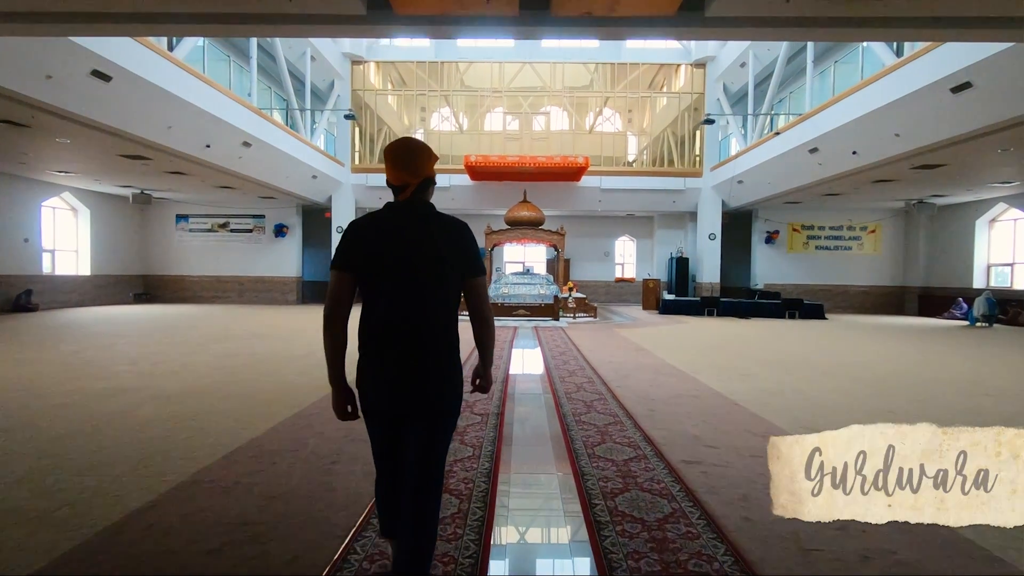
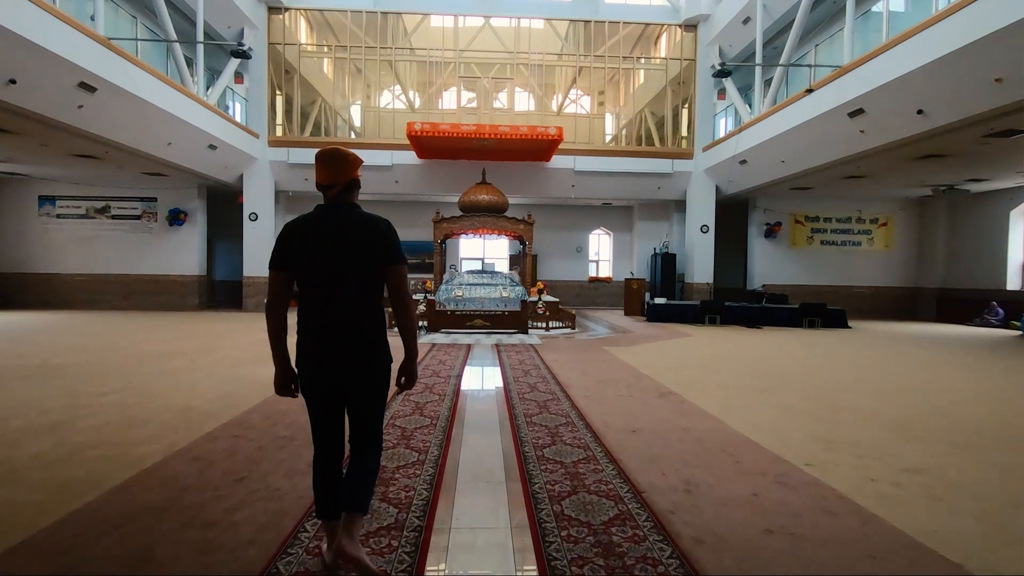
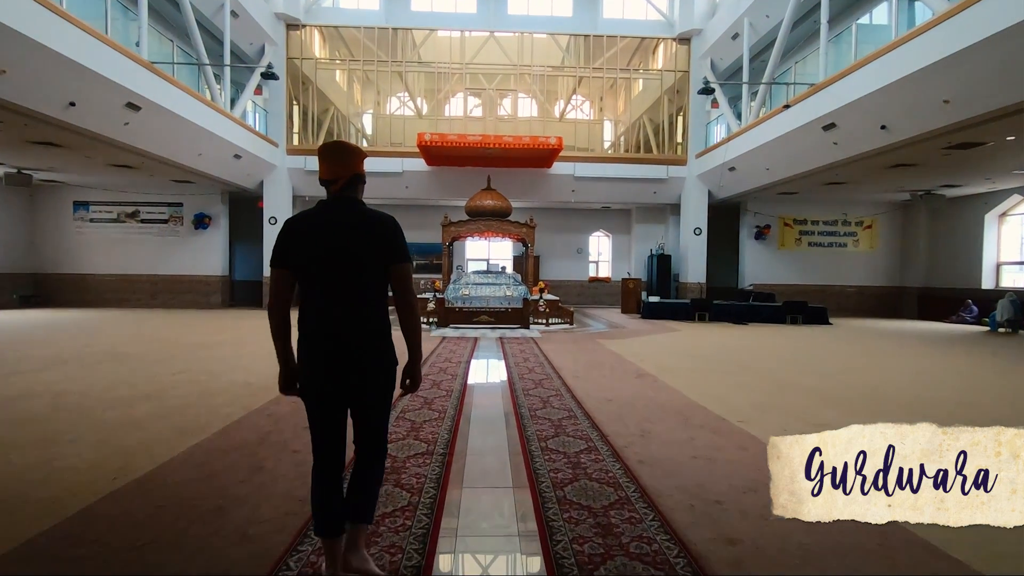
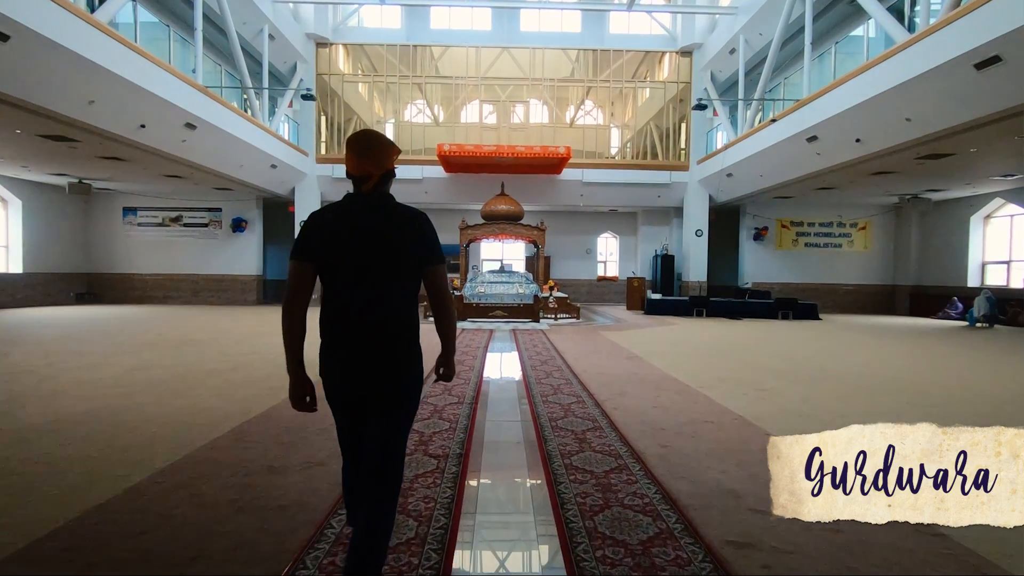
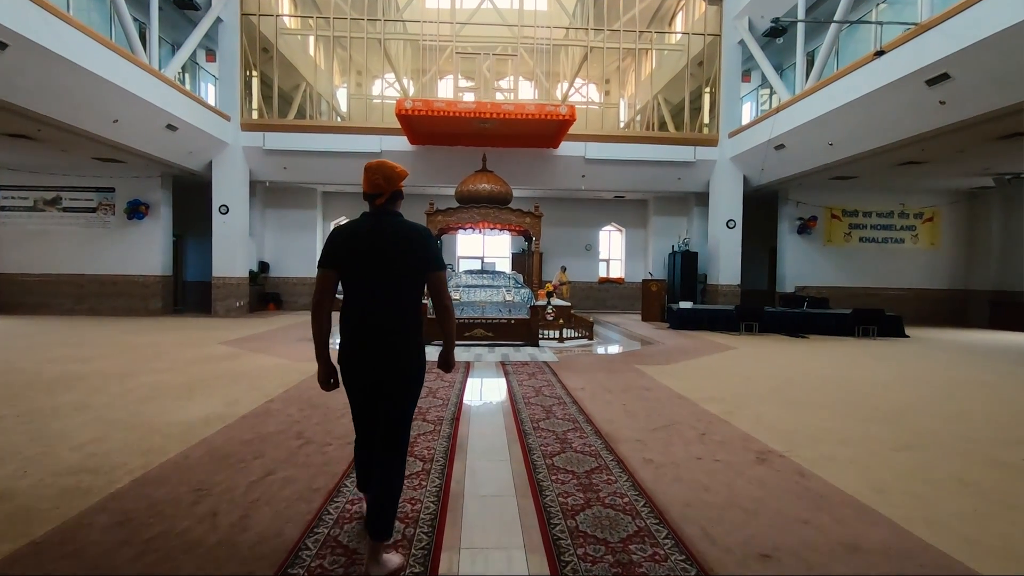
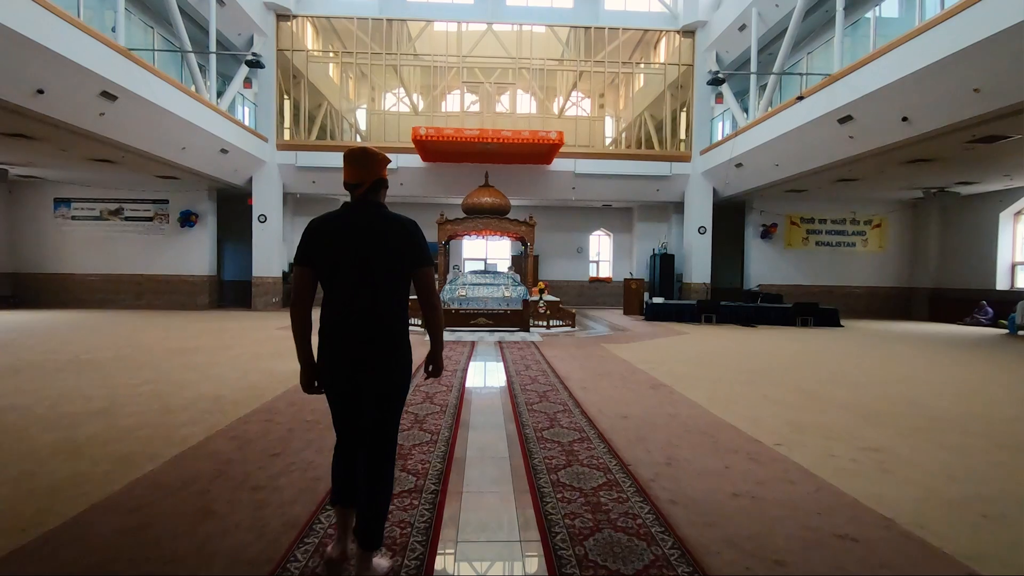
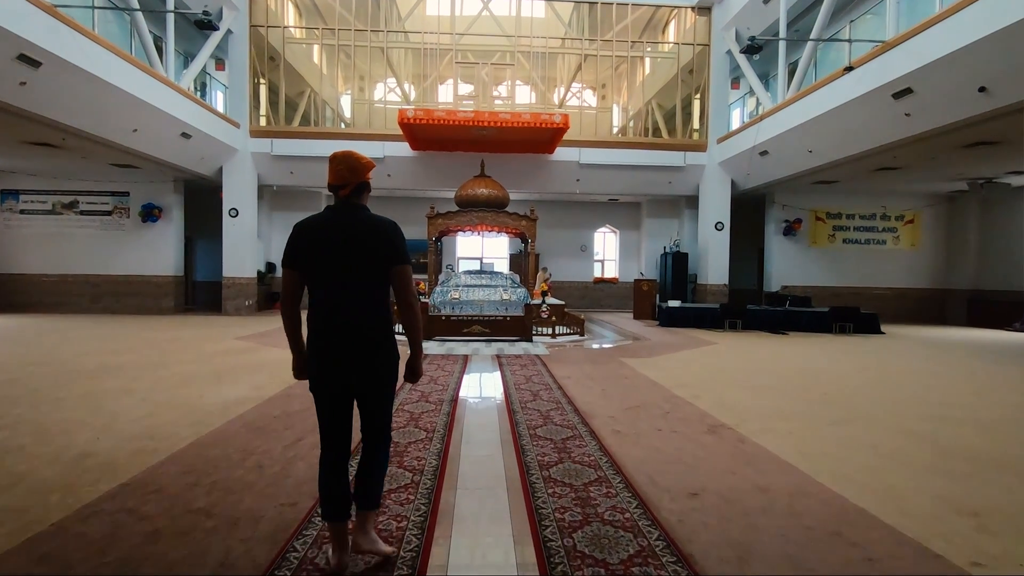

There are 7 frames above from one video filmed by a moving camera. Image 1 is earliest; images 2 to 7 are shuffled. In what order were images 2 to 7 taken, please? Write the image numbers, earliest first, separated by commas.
4, 3, 6, 2, 7, 5
